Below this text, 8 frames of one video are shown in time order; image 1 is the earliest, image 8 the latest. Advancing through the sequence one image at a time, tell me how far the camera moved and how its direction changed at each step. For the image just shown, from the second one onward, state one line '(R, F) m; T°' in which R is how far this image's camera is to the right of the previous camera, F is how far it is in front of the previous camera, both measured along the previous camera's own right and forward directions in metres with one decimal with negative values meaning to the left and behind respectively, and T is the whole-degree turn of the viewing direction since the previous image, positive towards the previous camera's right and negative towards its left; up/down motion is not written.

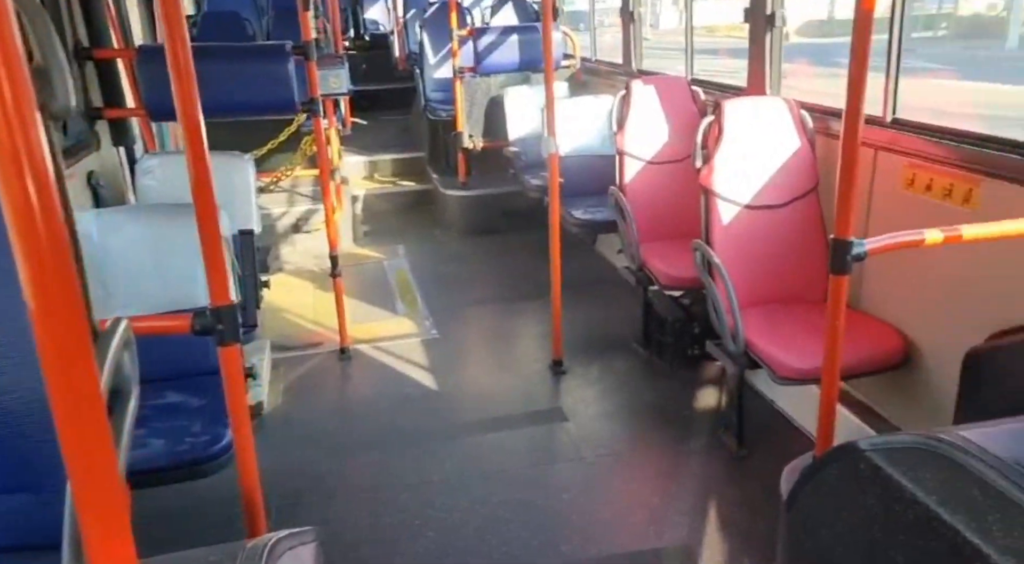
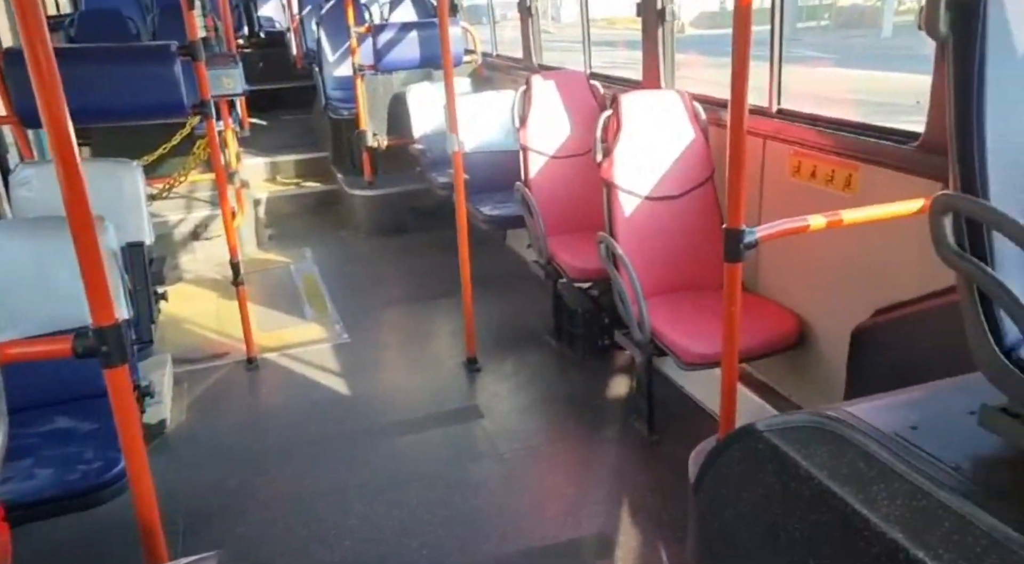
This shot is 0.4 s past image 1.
(0.0, 0.0) m; +6°
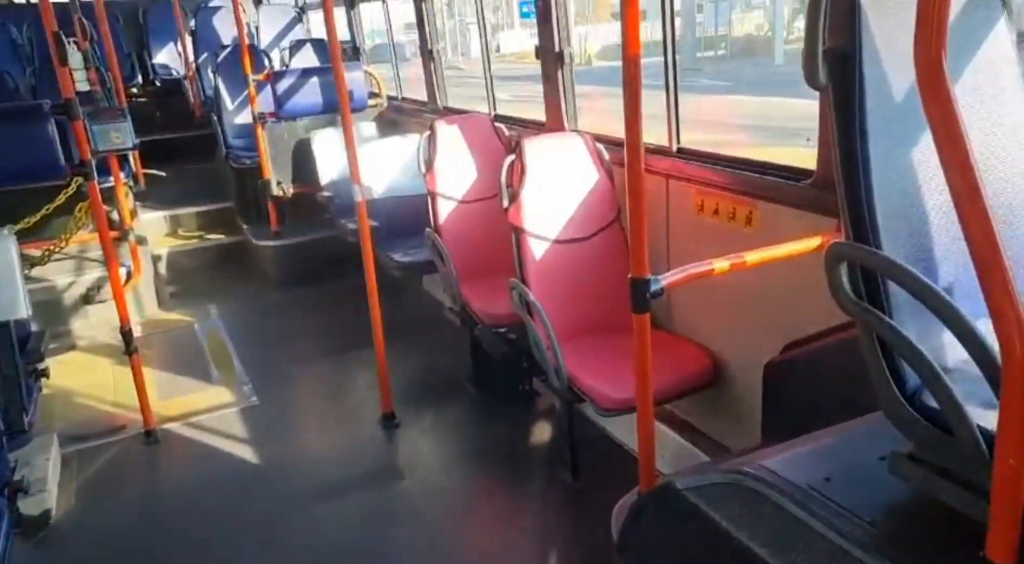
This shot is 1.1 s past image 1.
(+0.1, +0.1) m; +5°
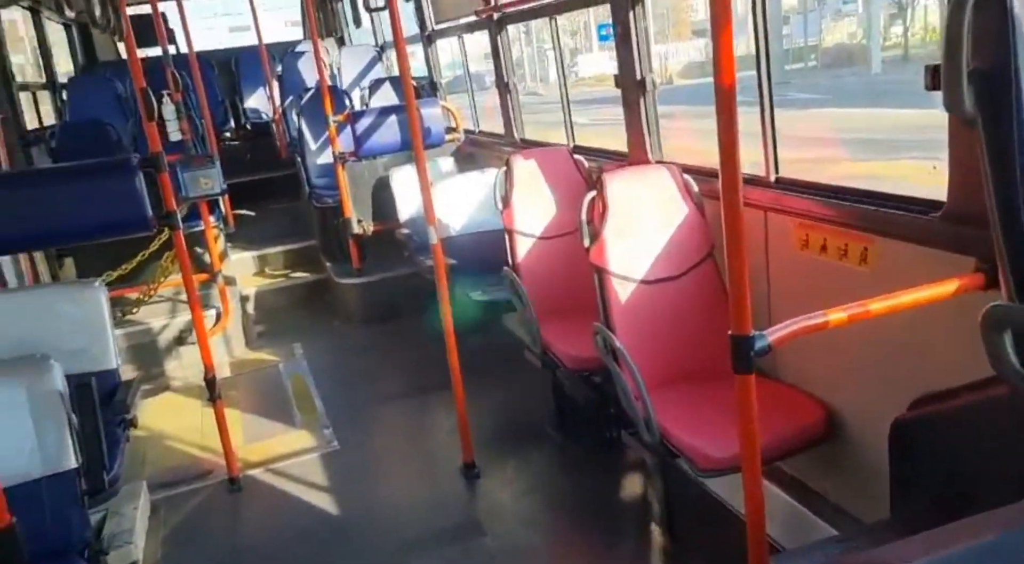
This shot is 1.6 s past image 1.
(0.0, +0.2) m; -6°
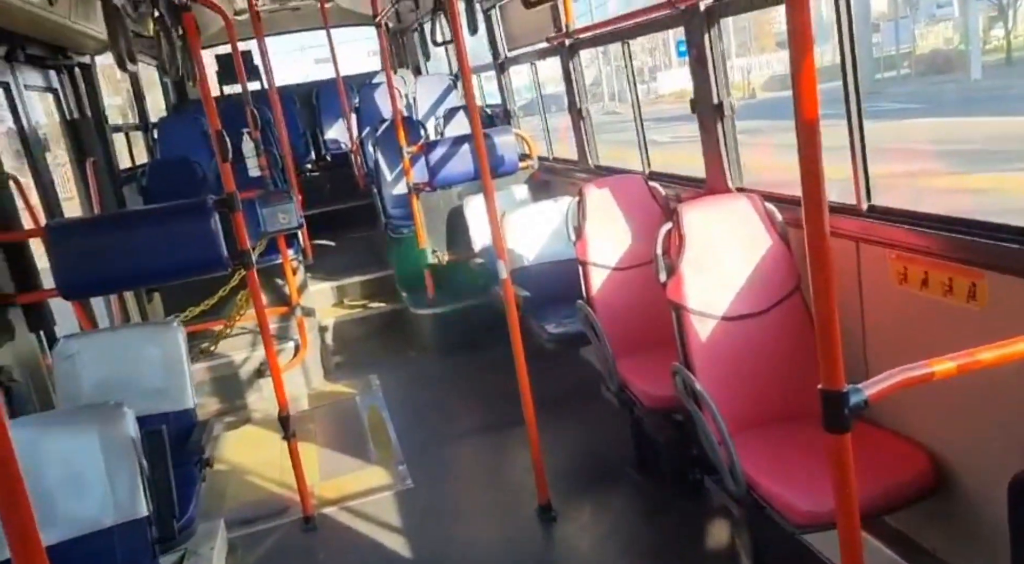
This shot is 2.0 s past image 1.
(0.0, +0.1) m; -6°
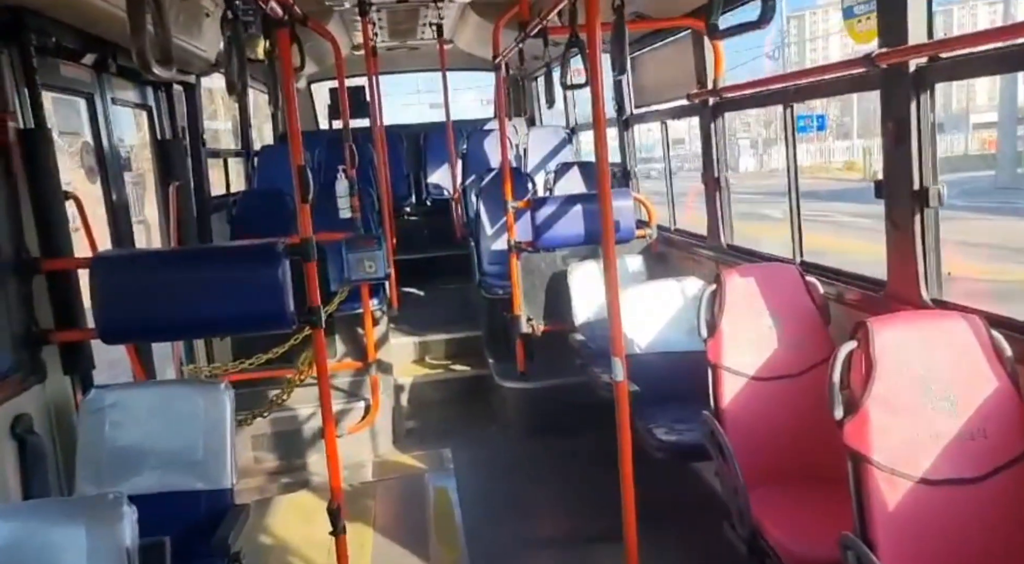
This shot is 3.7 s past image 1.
(-0.1, +0.6) m; -6°
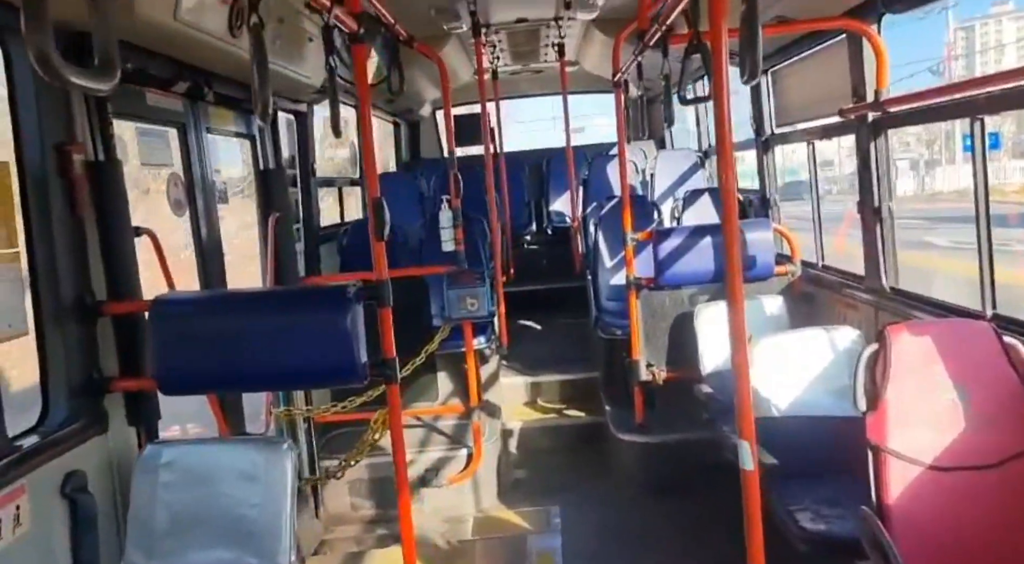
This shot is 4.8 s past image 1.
(+0.1, +0.4) m; -9°
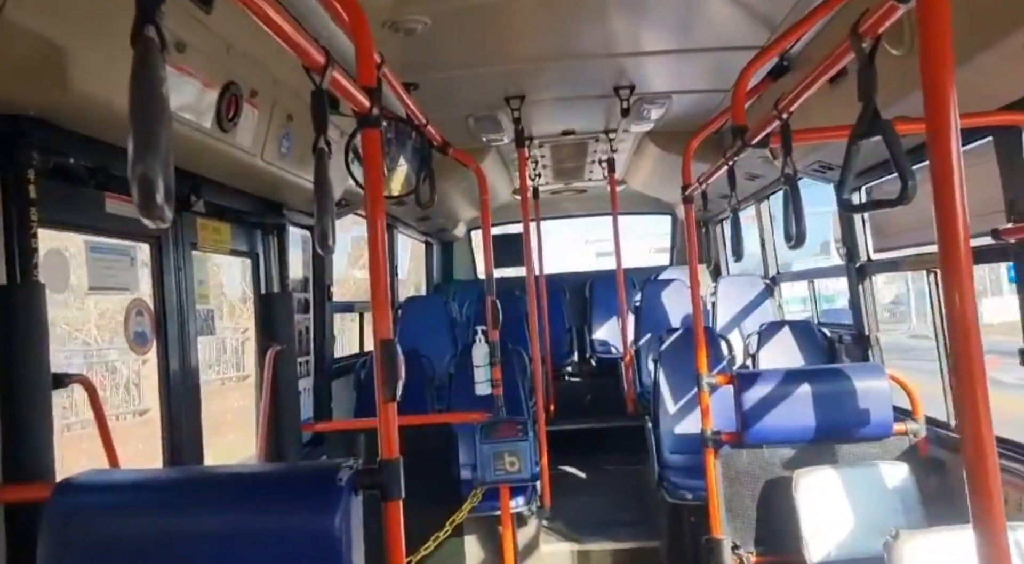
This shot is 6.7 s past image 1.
(-0.1, +0.8) m; -2°
